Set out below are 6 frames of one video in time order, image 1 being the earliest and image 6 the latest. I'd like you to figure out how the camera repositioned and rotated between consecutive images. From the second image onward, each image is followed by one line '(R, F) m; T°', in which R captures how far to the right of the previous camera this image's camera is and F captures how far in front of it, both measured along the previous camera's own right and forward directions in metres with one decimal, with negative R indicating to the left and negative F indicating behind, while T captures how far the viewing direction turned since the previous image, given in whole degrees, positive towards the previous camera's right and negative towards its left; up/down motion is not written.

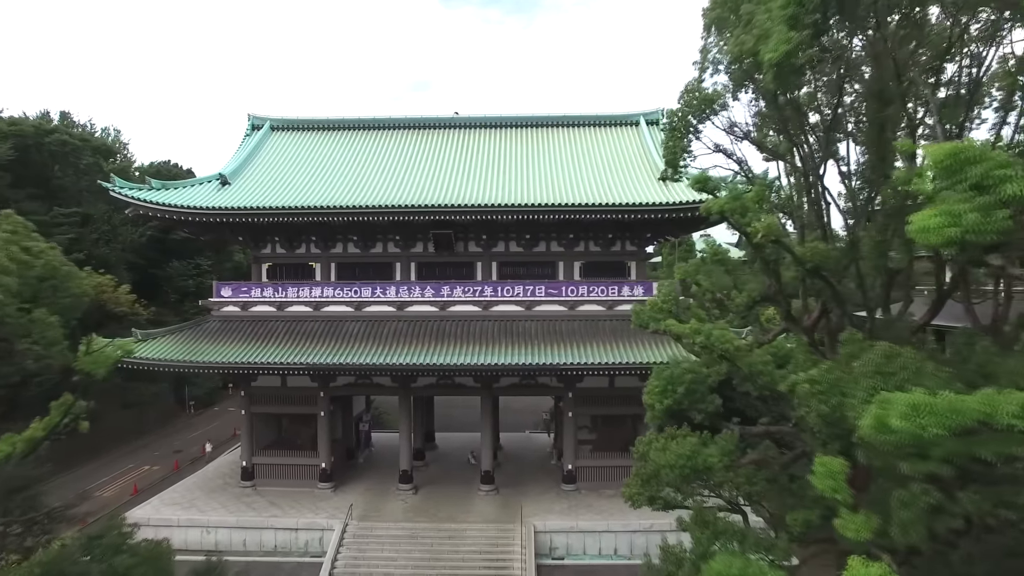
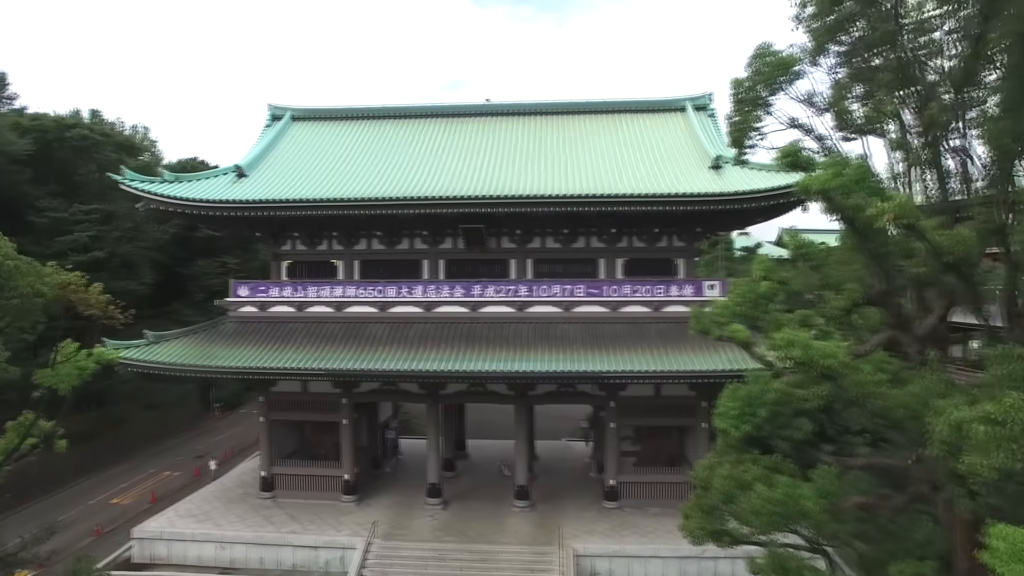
(-0.1, +1.2) m; -3°
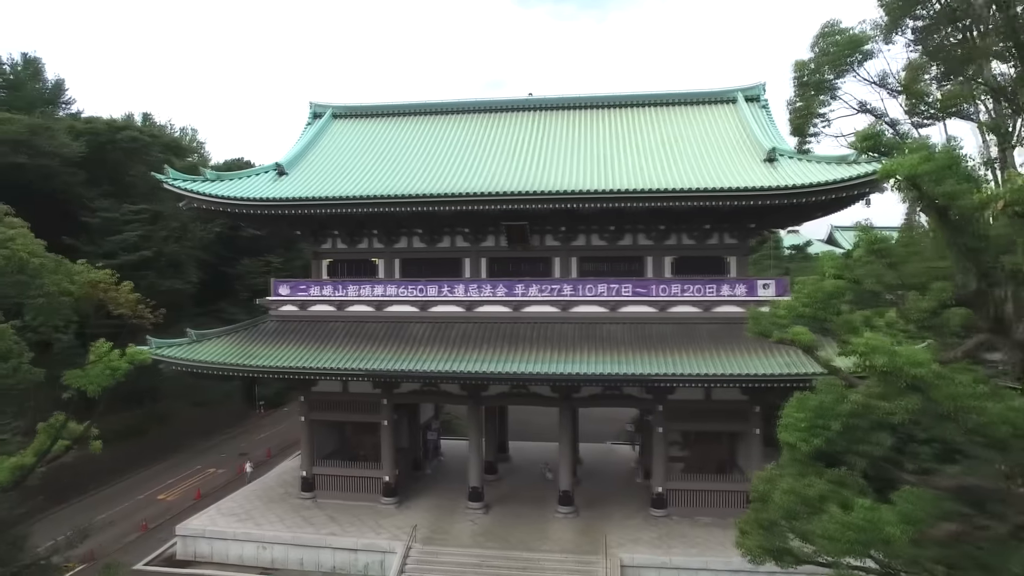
(-0.1, +0.5) m; -4°
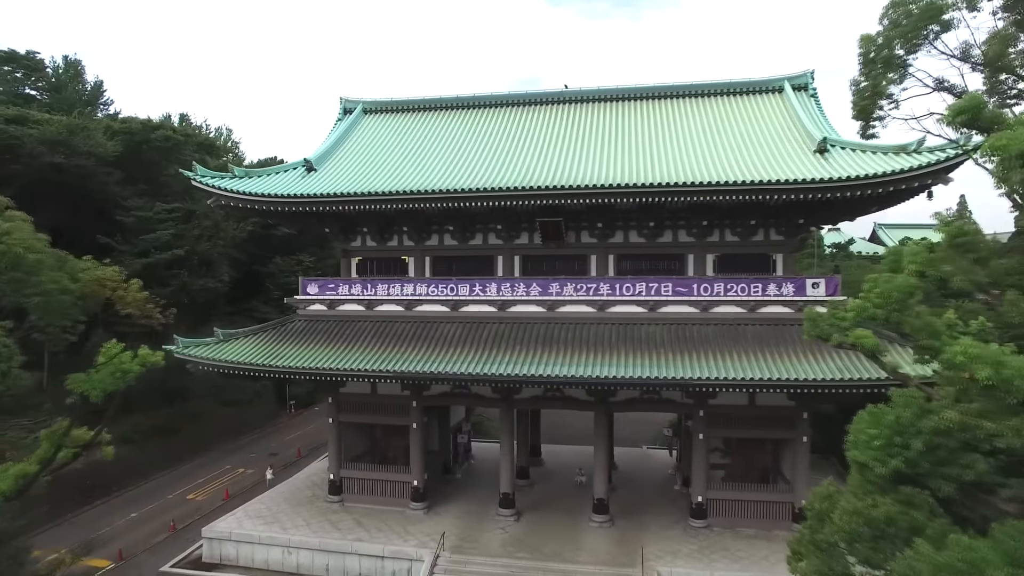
(-0.1, +0.5) m; -3°
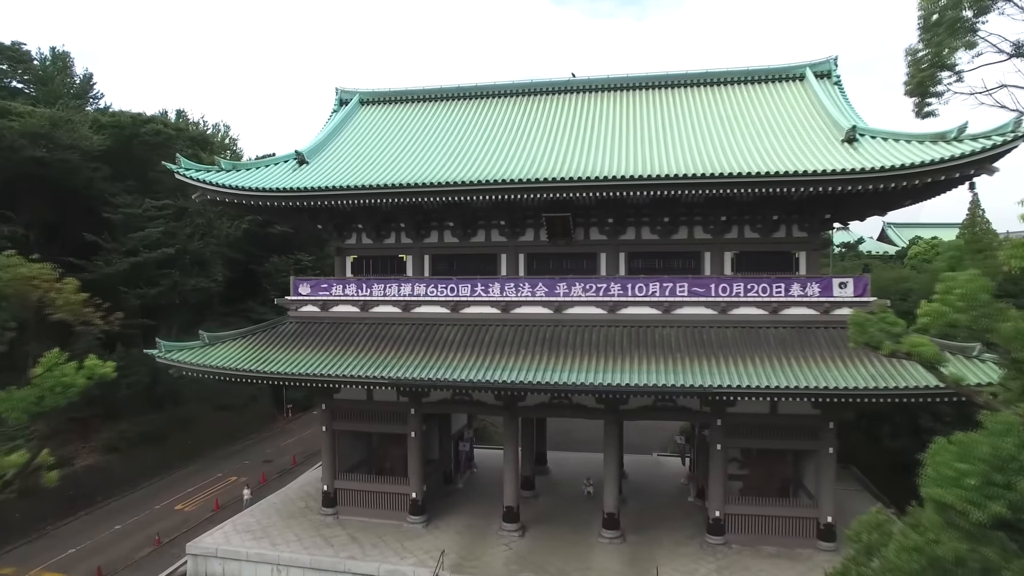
(+0.1, +0.7) m; -1°
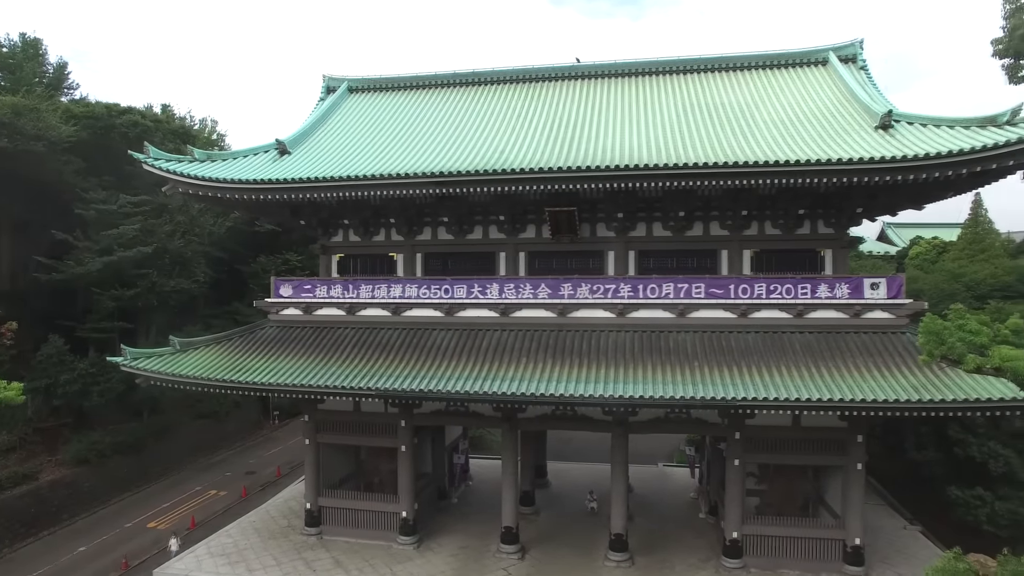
(+0.1, +0.9) m; 0°
